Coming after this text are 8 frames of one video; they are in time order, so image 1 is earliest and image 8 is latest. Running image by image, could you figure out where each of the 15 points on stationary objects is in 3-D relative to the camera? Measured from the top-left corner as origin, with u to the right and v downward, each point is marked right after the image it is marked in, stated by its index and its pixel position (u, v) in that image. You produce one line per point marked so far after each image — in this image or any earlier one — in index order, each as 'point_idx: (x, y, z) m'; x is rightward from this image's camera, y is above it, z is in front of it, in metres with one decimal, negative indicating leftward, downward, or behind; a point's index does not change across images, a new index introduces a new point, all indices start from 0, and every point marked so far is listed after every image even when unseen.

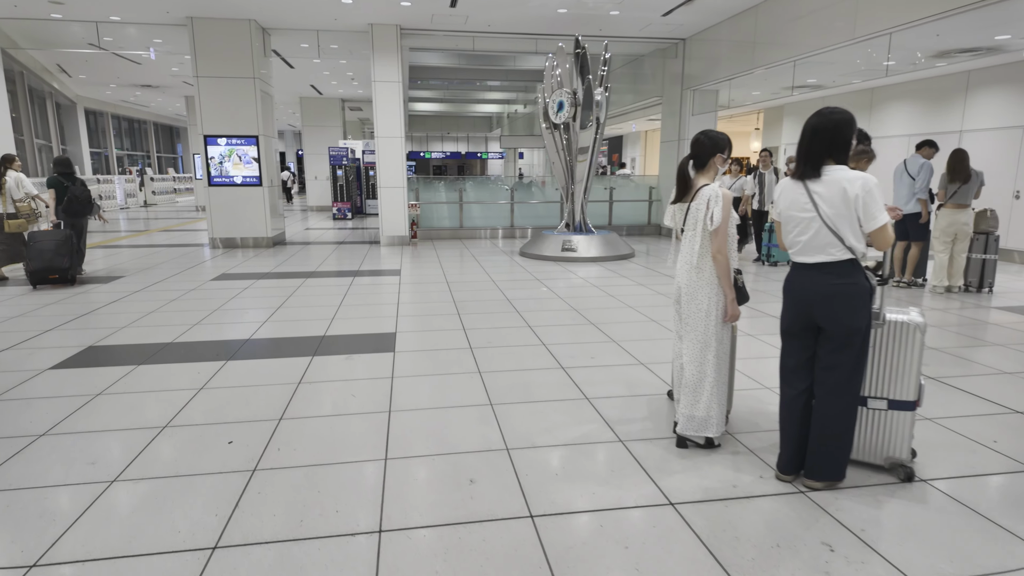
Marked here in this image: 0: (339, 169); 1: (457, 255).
0: (-4.4, +3.0, +15.1) m
1: (-0.9, +0.5, +9.3) m
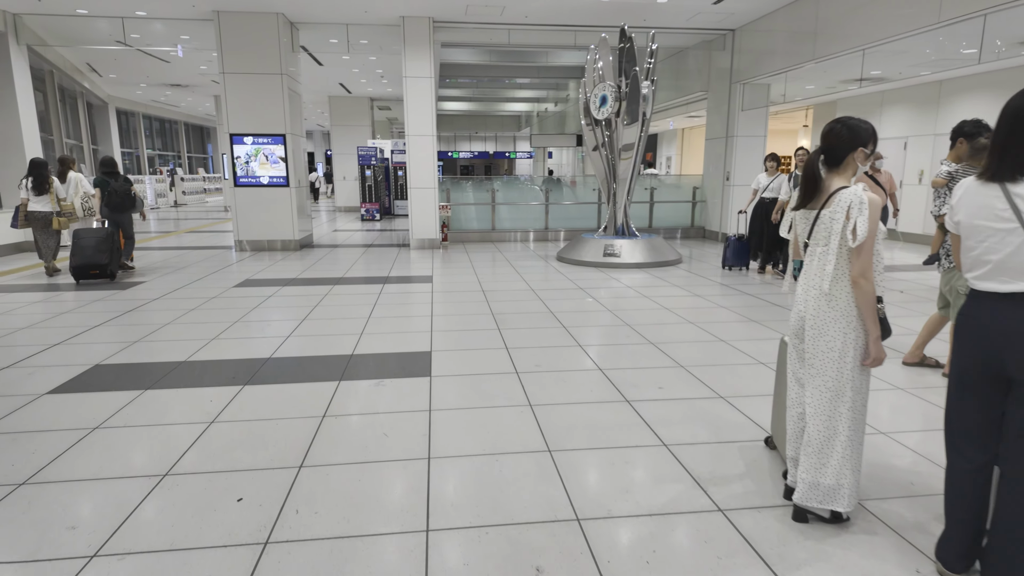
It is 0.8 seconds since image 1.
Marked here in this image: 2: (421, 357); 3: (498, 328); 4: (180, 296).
0: (-3.6, +3.0, +14.8) m
1: (-0.3, +0.4, +8.9) m
2: (-0.6, -0.4, +3.7) m
3: (-0.1, -0.3, +4.4) m
4: (-3.2, -0.1, +5.8) m
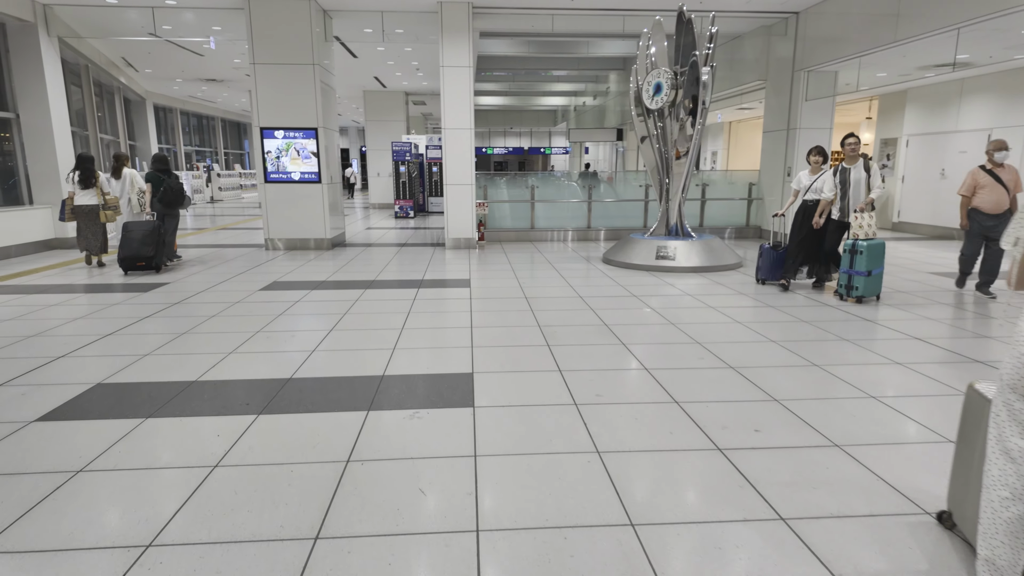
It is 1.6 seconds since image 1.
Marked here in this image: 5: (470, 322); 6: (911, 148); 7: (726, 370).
0: (-2.7, +3.0, +14.5) m
1: (+0.3, +0.4, +8.3) m
2: (-0.3, -0.5, +3.2) m
3: (+0.2, -0.4, +3.9) m
4: (-2.8, -0.1, +5.4) m
5: (-0.3, -0.2, +4.4) m
6: (+6.8, +2.4, +10.1) m
7: (+1.2, -0.5, +3.4) m
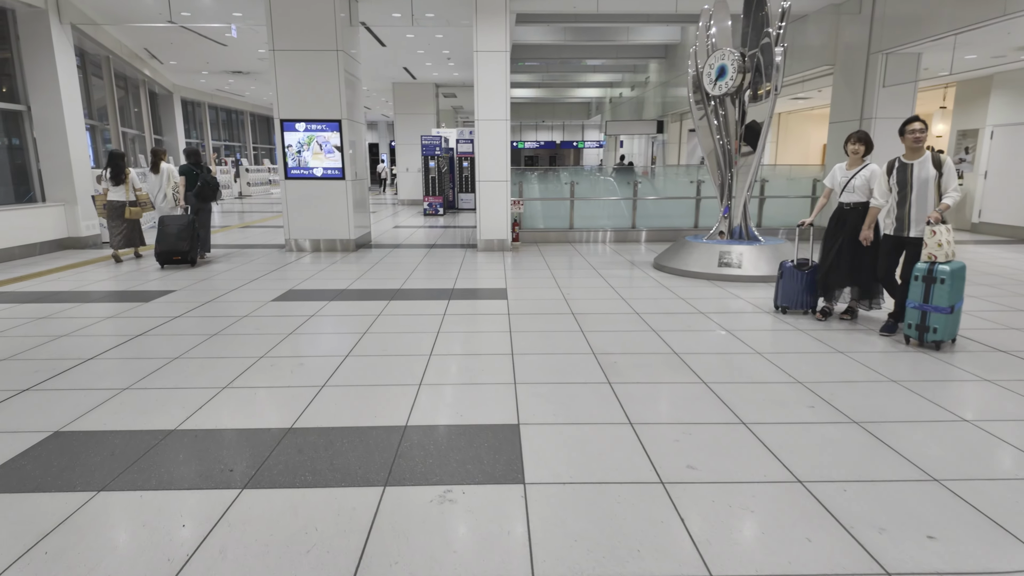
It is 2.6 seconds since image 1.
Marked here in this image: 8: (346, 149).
0: (-1.9, +3.0, +13.8) m
1: (+0.7, +0.3, +7.6) m
2: (0.0, -0.6, +2.5) m
3: (+0.5, -0.5, +3.2) m
4: (-2.4, -0.2, +4.8) m
5: (0.0, -0.4, +3.7) m
6: (+7.4, +2.3, +9.0) m
7: (+1.5, -0.6, +2.6) m
8: (-2.2, +1.9, +8.0) m
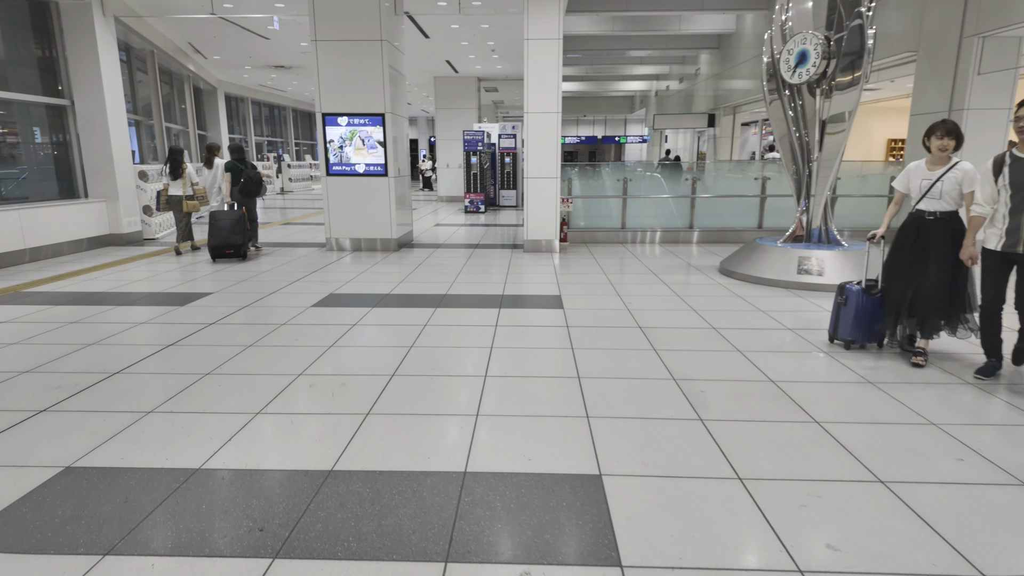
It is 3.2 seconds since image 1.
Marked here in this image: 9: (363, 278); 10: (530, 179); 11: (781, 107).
0: (-0.9, +3.0, +13.5) m
1: (+1.3, +0.3, +7.1) m
2: (+0.3, -0.7, +2.0) m
3: (+0.8, -0.6, +2.7) m
4: (-2.0, -0.2, +4.5) m
5: (+0.3, -0.4, +3.3) m
6: (+8.1, +2.1, +8.1) m
7: (+1.7, -0.7, +2.1) m
8: (-1.6, +1.9, +7.7) m
9: (-1.5, +0.1, +6.0) m
10: (+0.2, +1.4, +7.4) m
11: (+2.6, +1.7, +5.7) m
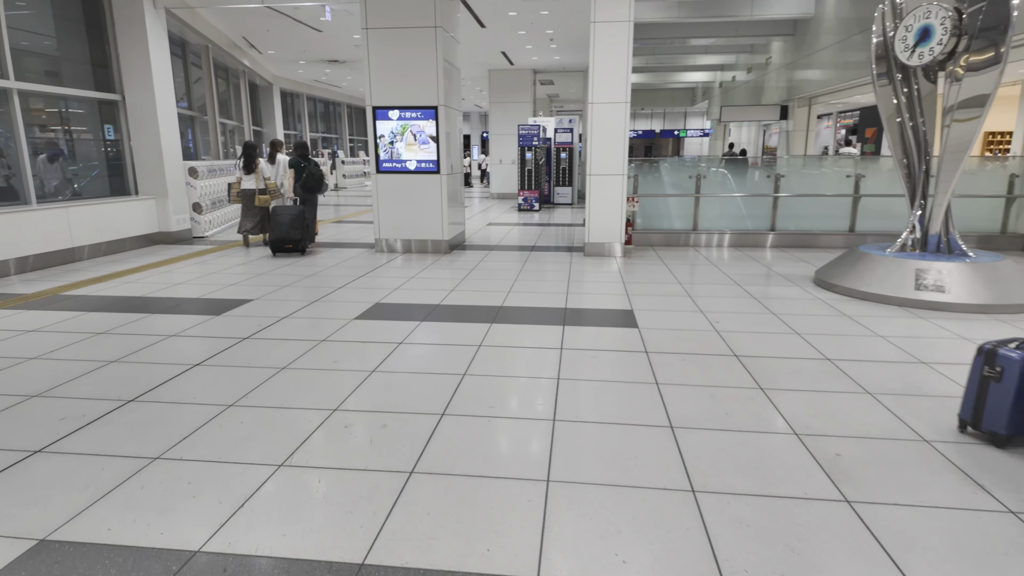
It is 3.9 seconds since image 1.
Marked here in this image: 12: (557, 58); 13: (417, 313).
0: (+0.4, +3.0, +12.9) m
1: (+2.0, +0.1, +6.4) m
2: (+0.5, -0.8, +1.5) m
3: (+1.1, -0.7, +2.0) m
4: (-1.6, -0.3, +4.1) m
5: (+0.7, -0.5, +2.7) m
6: (+8.8, +1.9, +6.9) m
7: (+2.0, -0.8, +1.4) m
8: (-0.9, +1.8, +7.2) m
9: (-0.9, 0.0, +5.5) m
10: (+0.9, +1.3, +6.7) m
11: (+3.2, +1.6, +4.9) m
12: (+1.0, +5.1, +13.1) m
13: (-0.7, -0.2, +4.5) m
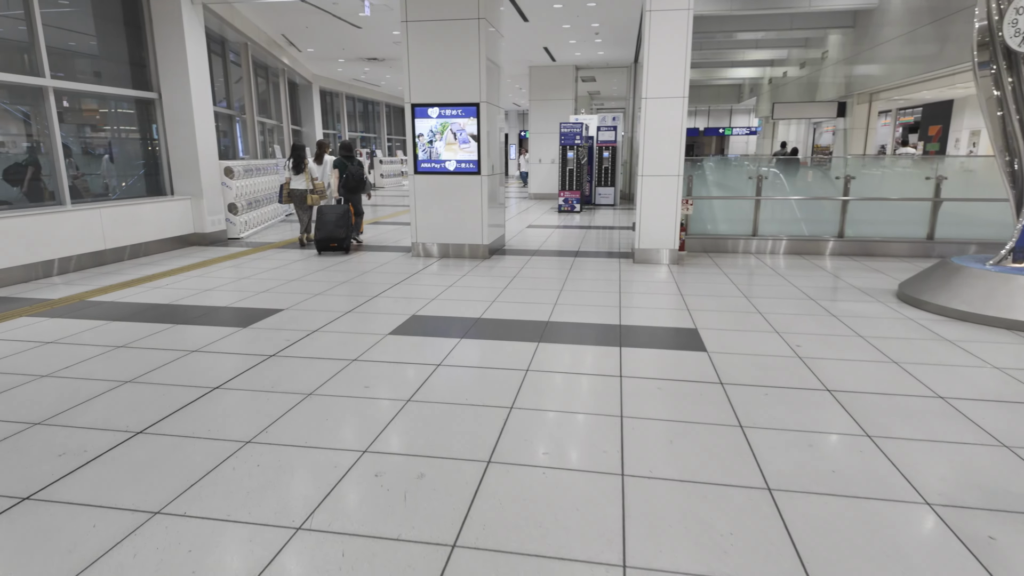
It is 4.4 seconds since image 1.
0: (+1.2, +2.9, +12.4) m
1: (+2.4, 0.0, +5.9) m
2: (+0.6, -0.9, +1.0) m
3: (+1.3, -0.8, +1.6) m
4: (-1.2, -0.3, +3.8) m
5: (+0.9, -0.7, +2.2) m
6: (+9.3, +1.7, +5.9) m
7: (+2.1, -1.0, +0.8) m
8: (-0.3, +1.7, +6.8) m
9: (-0.5, 0.0, +5.1) m
10: (+1.4, +1.2, +6.3) m
11: (+3.5, +1.5, +4.3) m
12: (+1.9, +5.0, +12.6) m
13: (-0.4, -0.3, +4.1) m
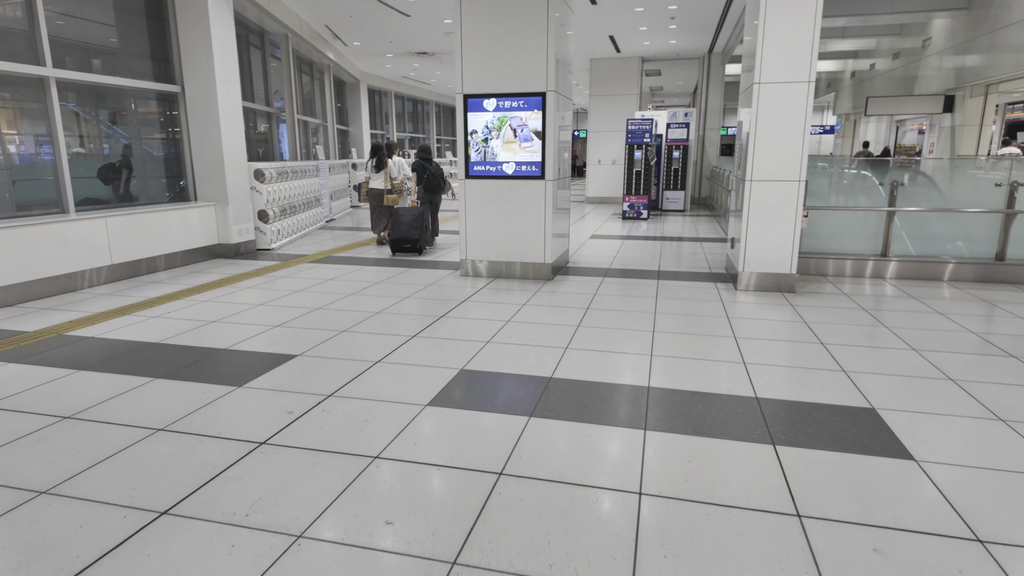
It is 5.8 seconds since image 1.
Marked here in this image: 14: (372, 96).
0: (+2.3, +2.6, +11.2) m
1: (+3.0, -0.3, +4.5) m
2: (+0.8, -1.2, -0.2) m
3: (+1.5, -1.1, +0.3) m
4: (-0.8, -0.6, +2.7) m
5: (+1.2, -0.9, +1.0) m
6: (+9.9, +1.3, +4.1) m
7: (+2.3, -1.3, -0.5) m
8: (+0.3, +1.5, +5.7) m
9: (0.0, -0.3, +4.0) m
10: (+2.0, +0.9, +5.0) m
11: (+4.0, +1.1, +2.8) m
12: (+3.1, +4.7, +11.3) m
13: (0.0, -0.5, +3.0) m
14: (-4.1, +5.7, +17.5) m
